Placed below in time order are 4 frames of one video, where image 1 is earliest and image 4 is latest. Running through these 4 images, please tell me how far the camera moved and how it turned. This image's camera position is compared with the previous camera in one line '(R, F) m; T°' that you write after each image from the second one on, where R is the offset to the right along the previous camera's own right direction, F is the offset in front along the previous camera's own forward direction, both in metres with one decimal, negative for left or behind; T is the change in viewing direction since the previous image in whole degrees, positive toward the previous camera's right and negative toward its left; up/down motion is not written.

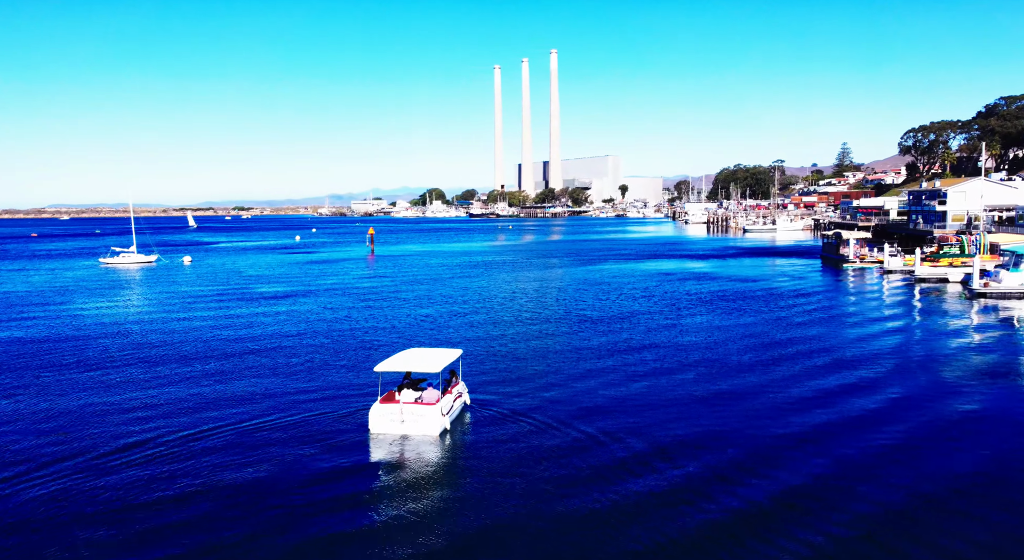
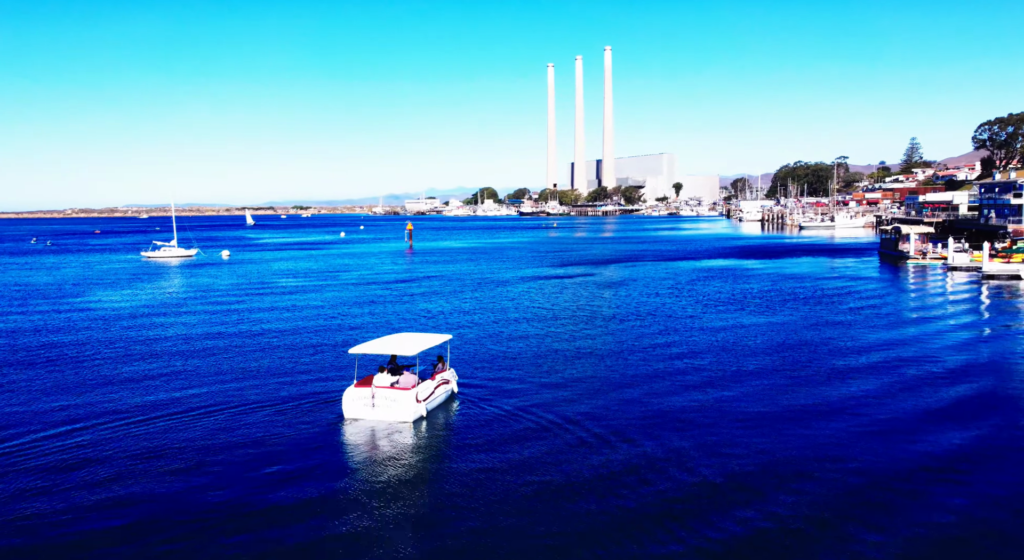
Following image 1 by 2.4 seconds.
(+2.3, +3.5) m; -4°
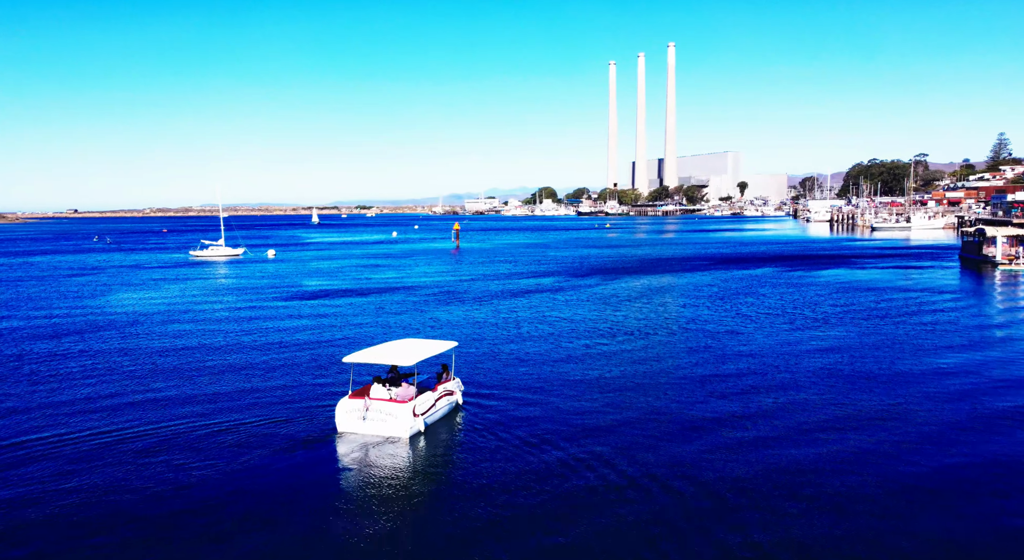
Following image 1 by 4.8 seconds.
(+1.8, +3.8) m; -5°
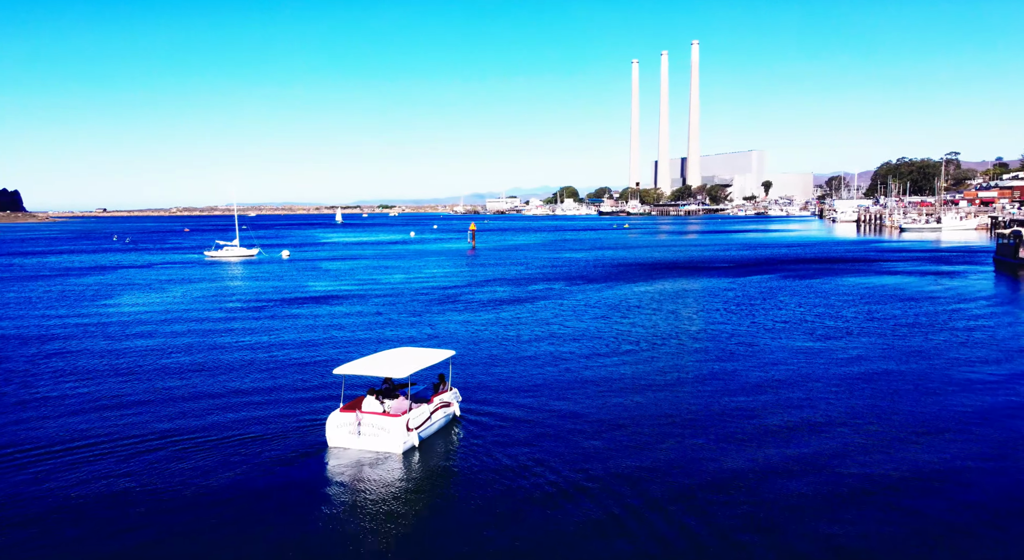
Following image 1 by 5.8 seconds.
(+0.8, +1.7) m; -2°
